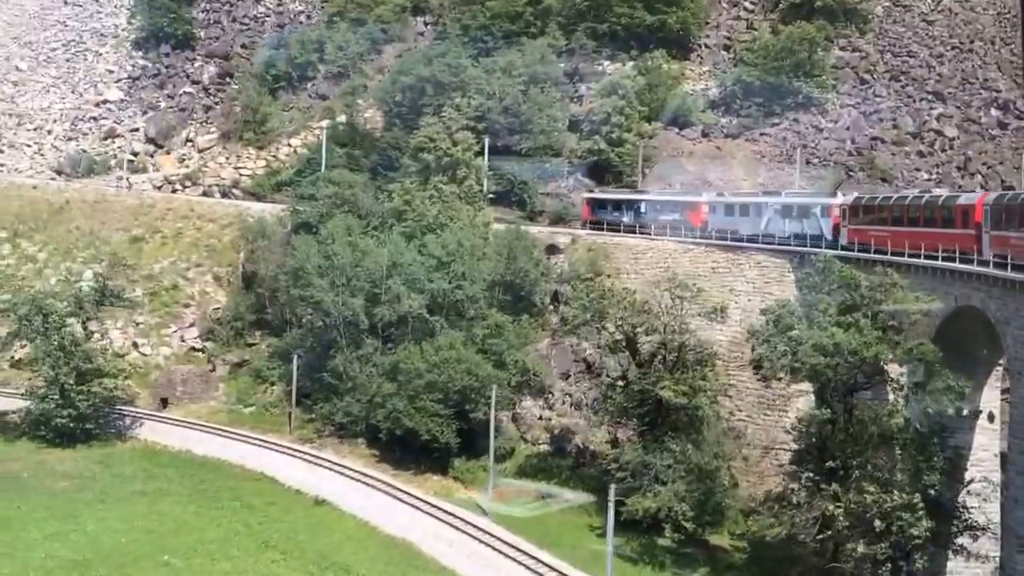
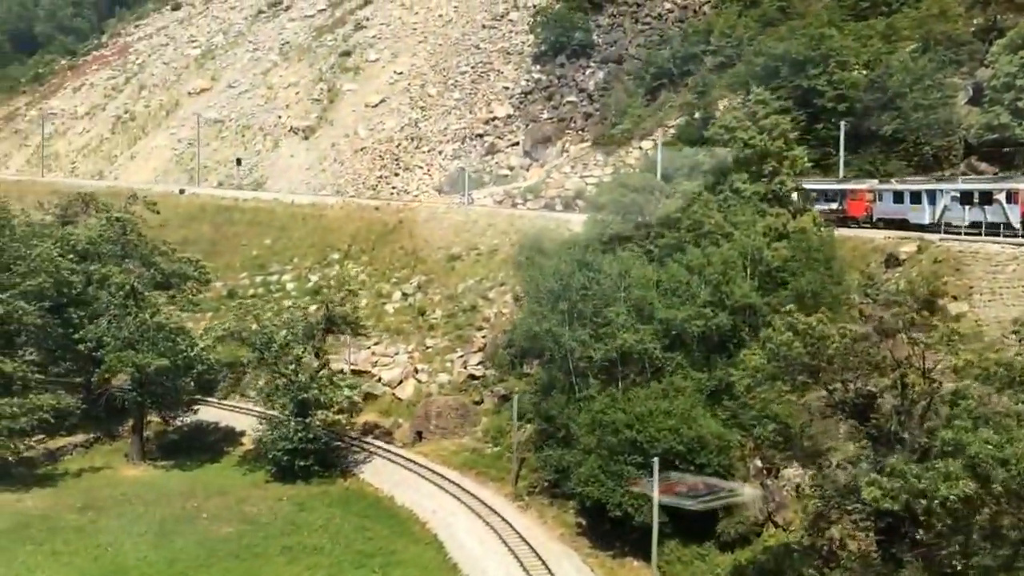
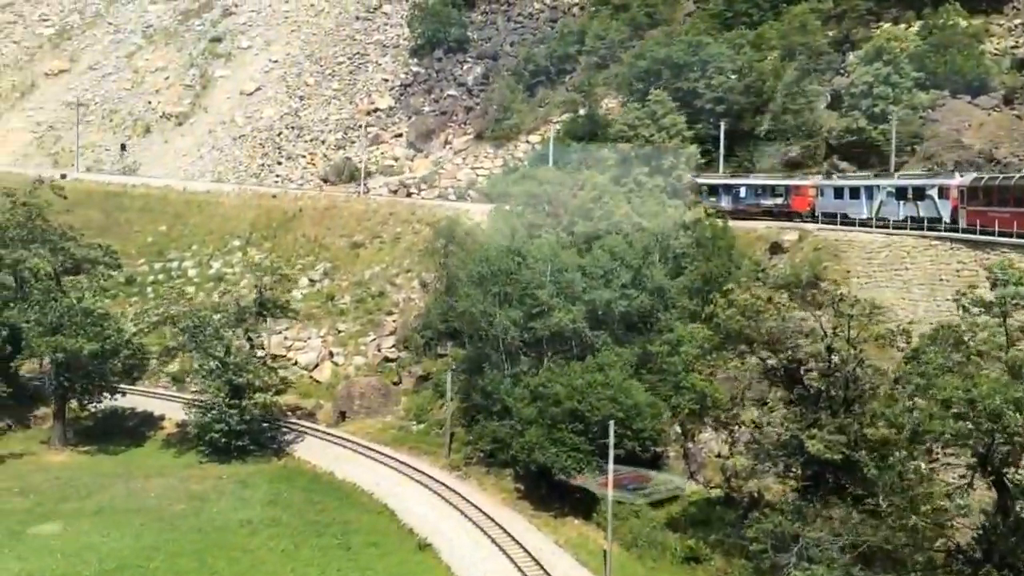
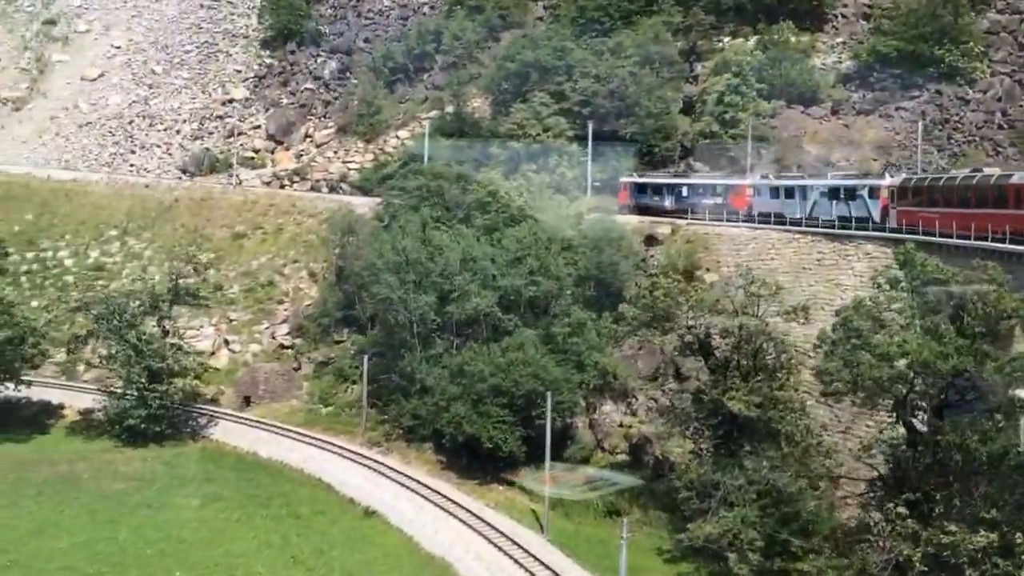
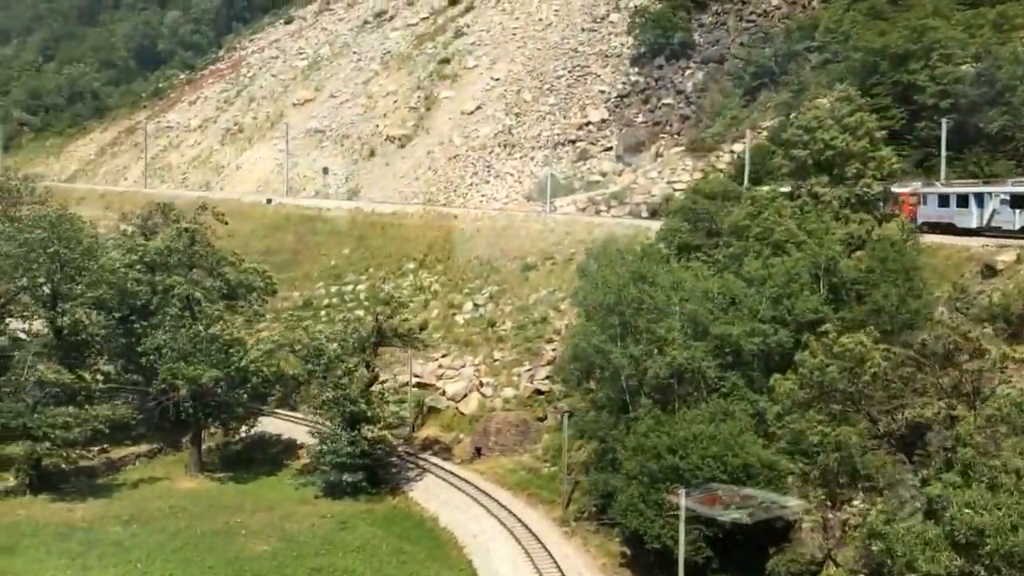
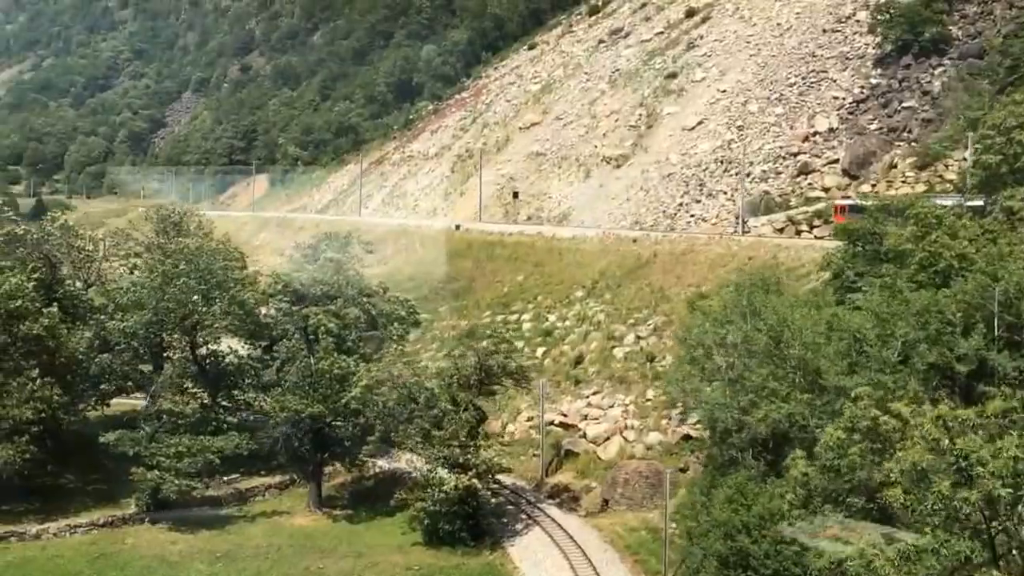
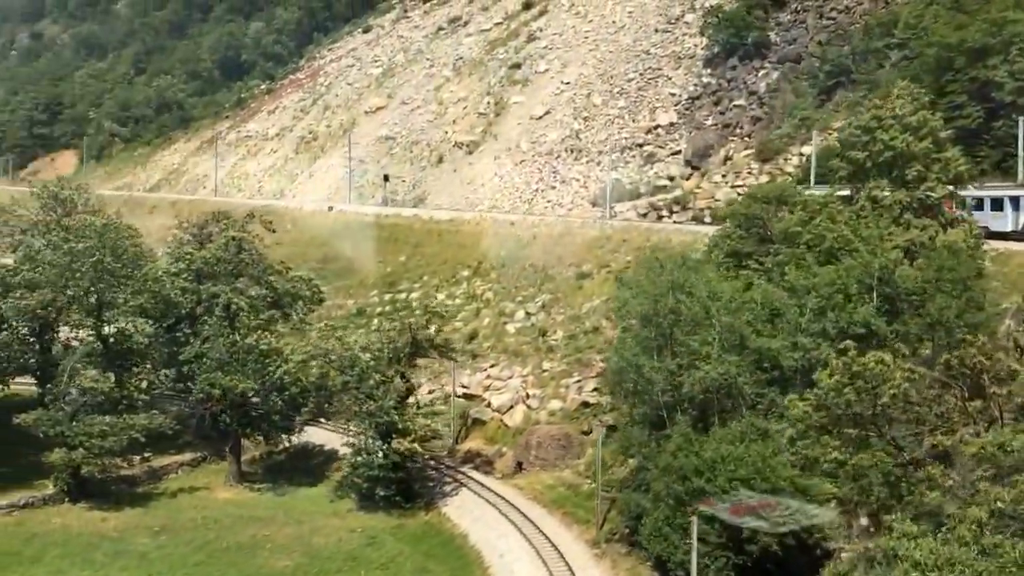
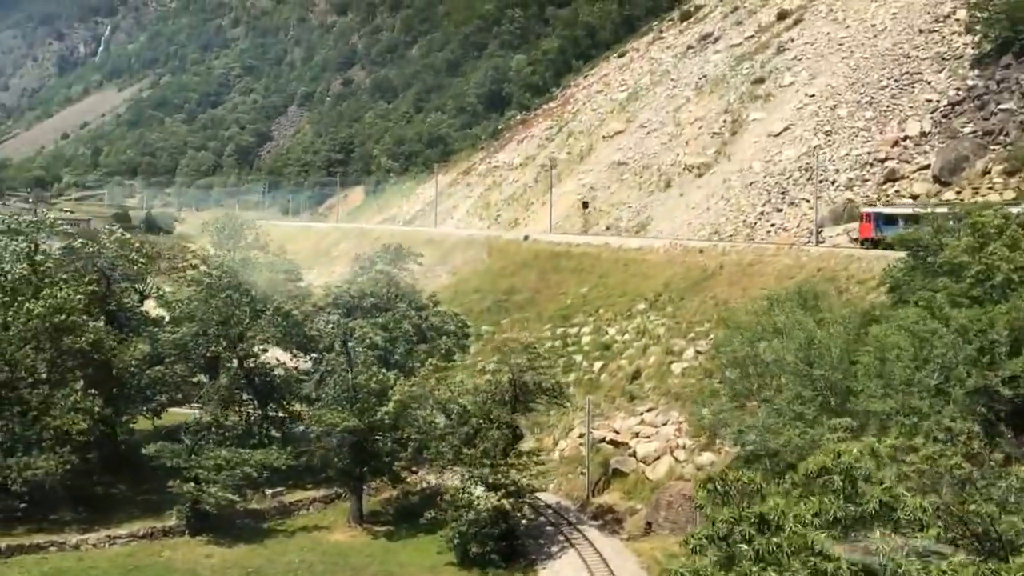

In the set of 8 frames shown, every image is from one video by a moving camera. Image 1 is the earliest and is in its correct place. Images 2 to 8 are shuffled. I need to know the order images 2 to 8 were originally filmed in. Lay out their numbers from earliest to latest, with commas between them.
4, 3, 2, 5, 7, 6, 8
